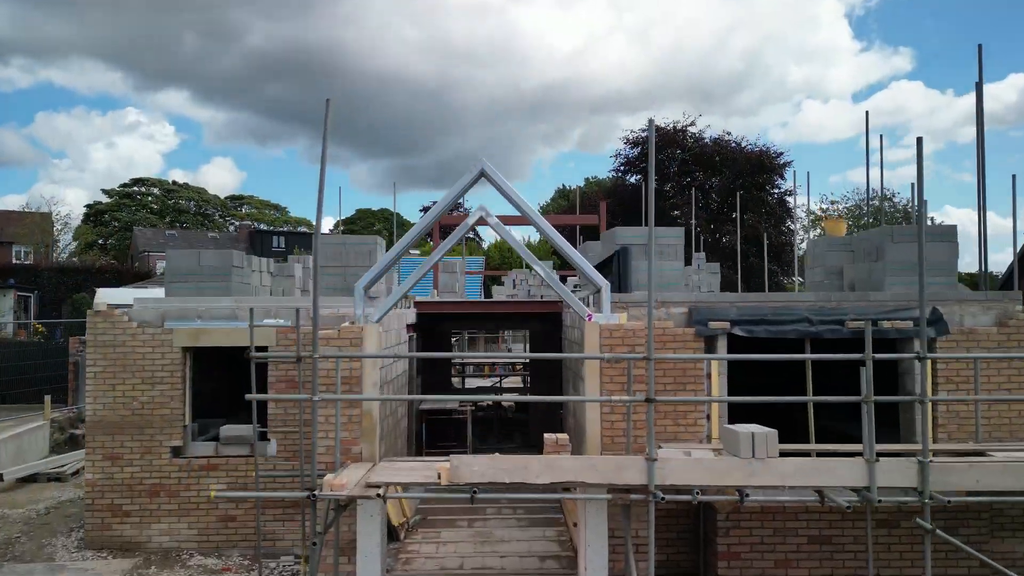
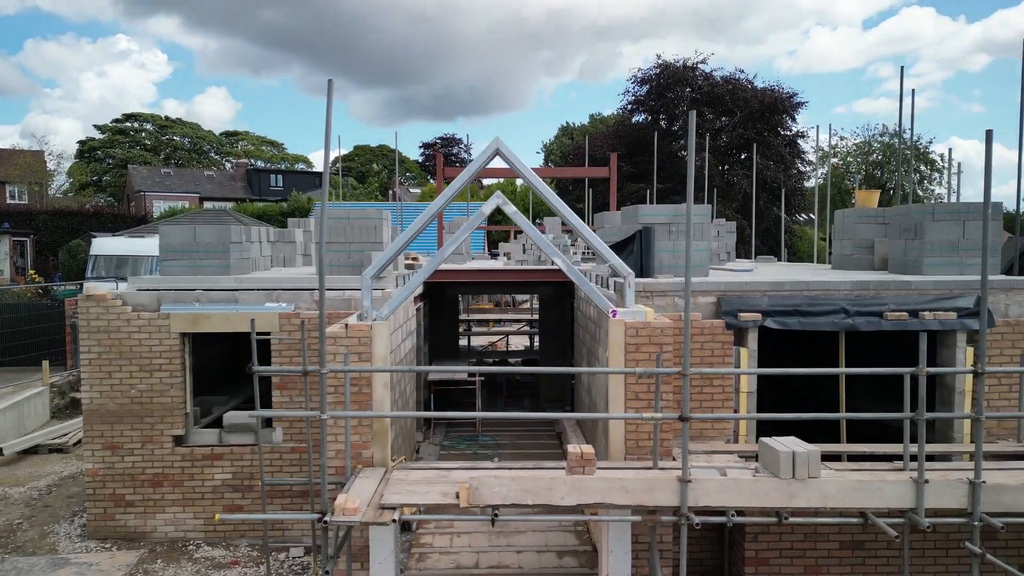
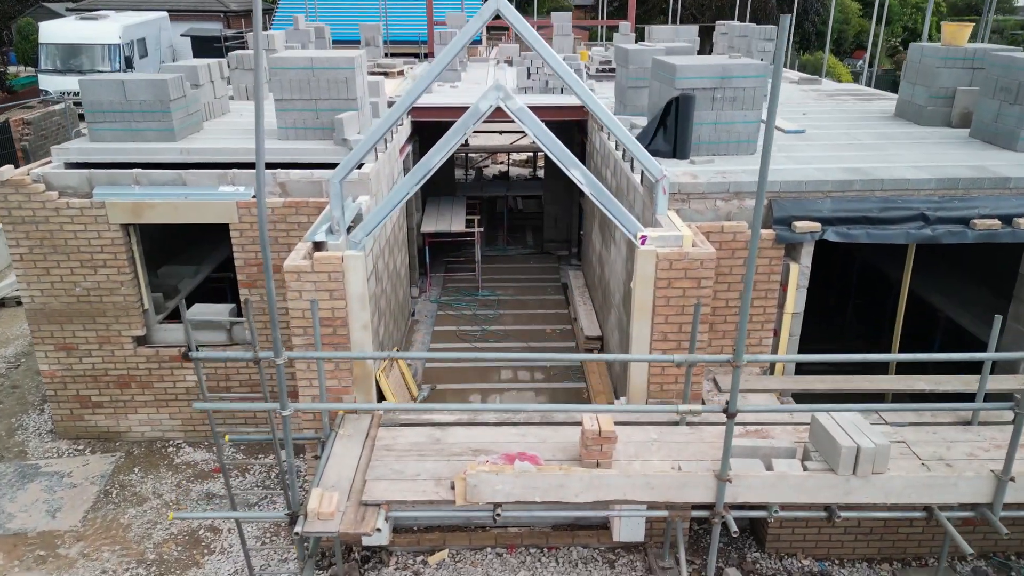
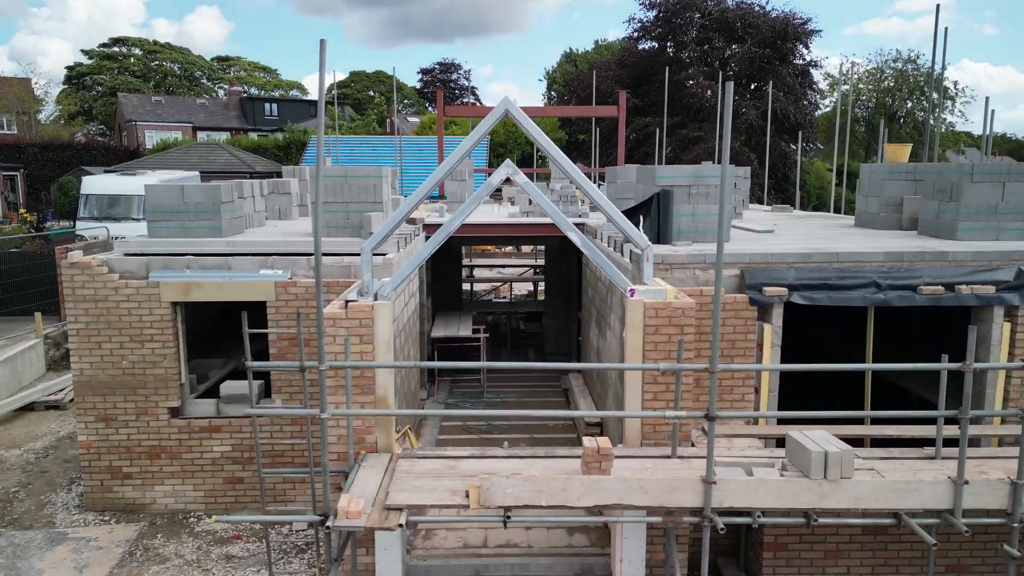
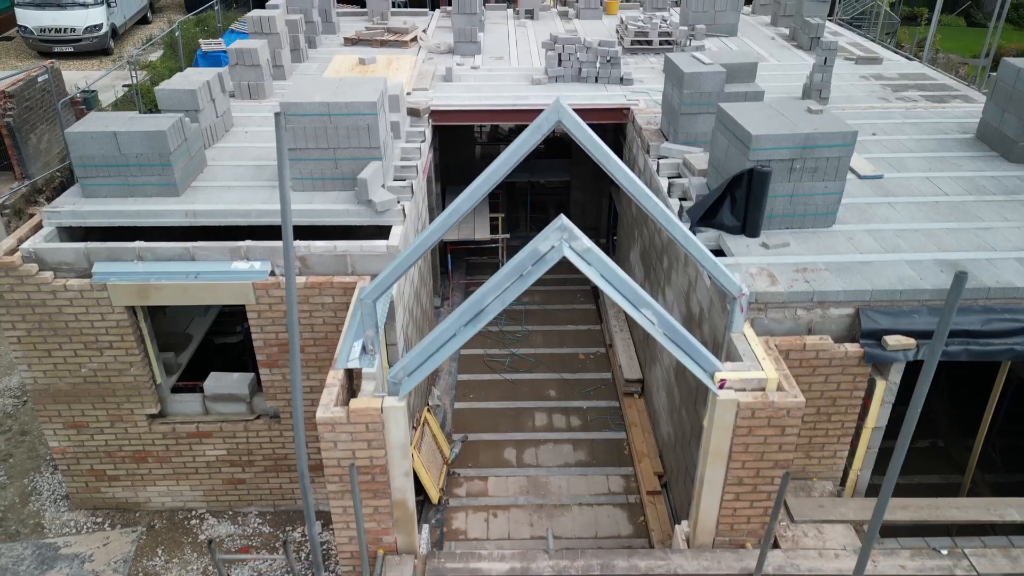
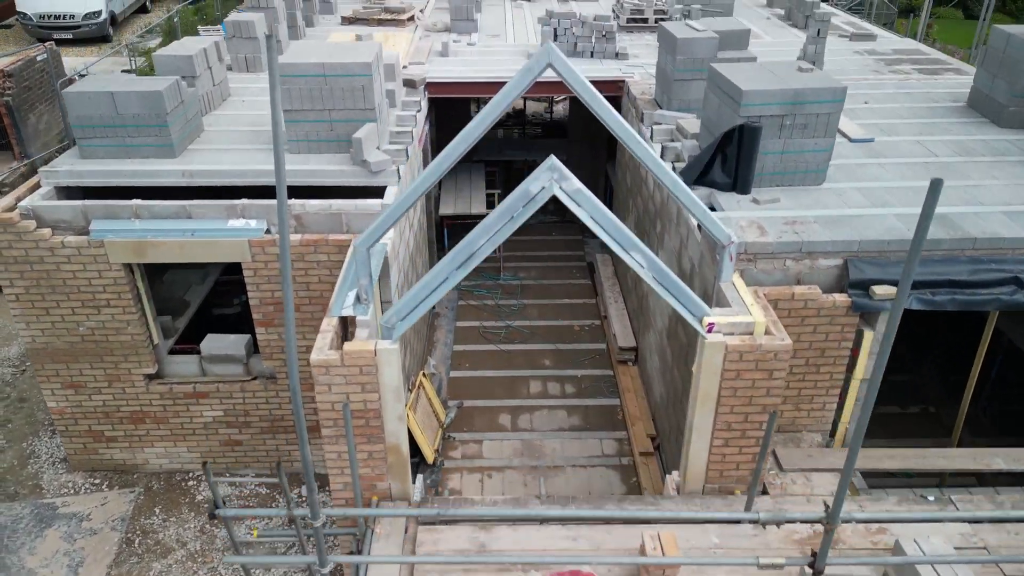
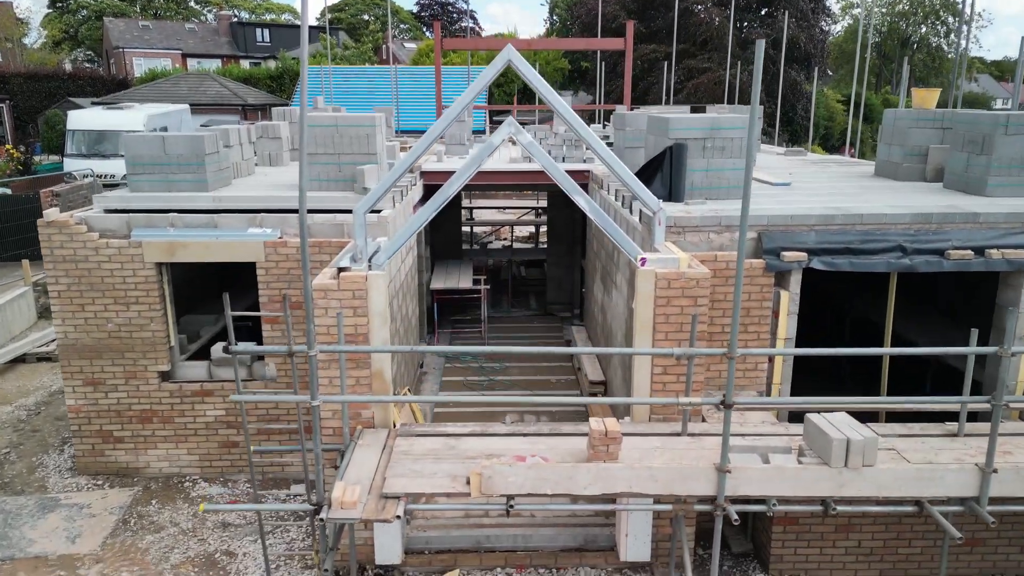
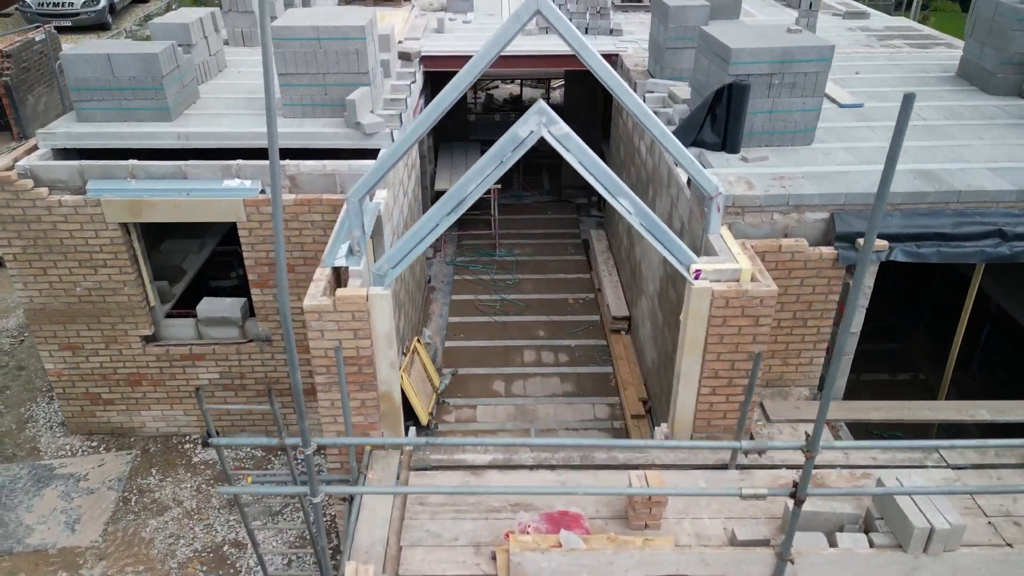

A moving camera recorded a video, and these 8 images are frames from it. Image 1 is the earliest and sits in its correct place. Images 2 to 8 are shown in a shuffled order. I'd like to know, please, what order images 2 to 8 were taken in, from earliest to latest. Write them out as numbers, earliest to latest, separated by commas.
2, 4, 7, 3, 8, 6, 5
